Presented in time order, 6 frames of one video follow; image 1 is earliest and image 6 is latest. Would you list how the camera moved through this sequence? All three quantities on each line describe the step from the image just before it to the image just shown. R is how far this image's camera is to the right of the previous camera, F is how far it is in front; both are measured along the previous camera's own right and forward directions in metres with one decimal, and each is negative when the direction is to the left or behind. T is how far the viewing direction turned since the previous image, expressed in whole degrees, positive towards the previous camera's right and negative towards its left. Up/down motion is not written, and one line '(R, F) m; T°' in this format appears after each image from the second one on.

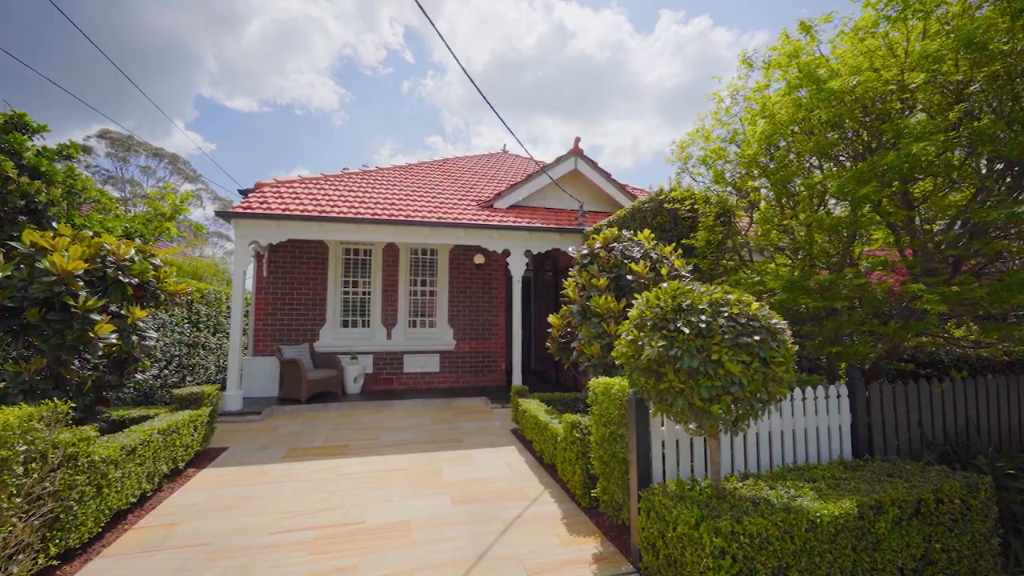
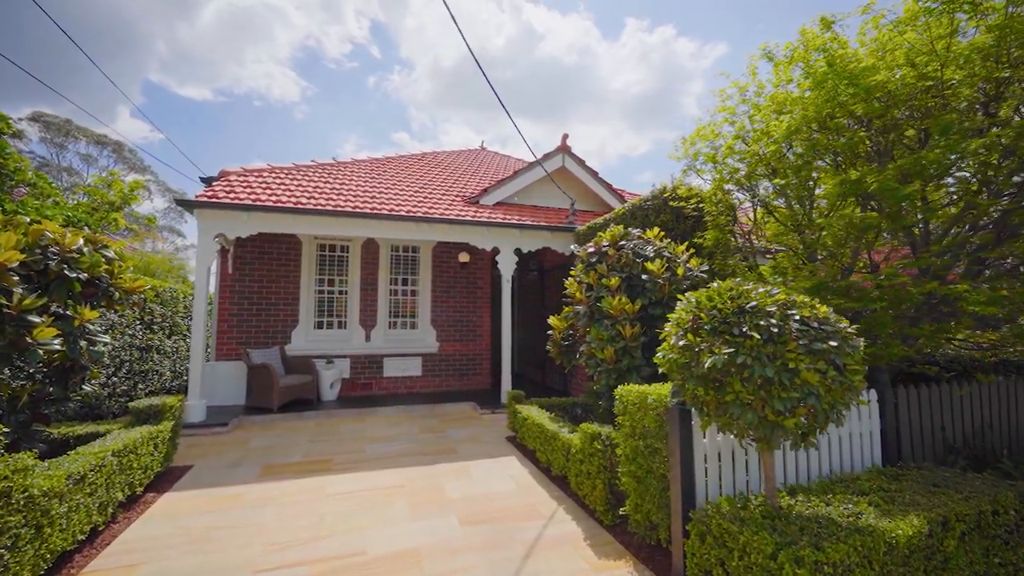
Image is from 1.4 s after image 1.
(-0.4, +0.4) m; +4°
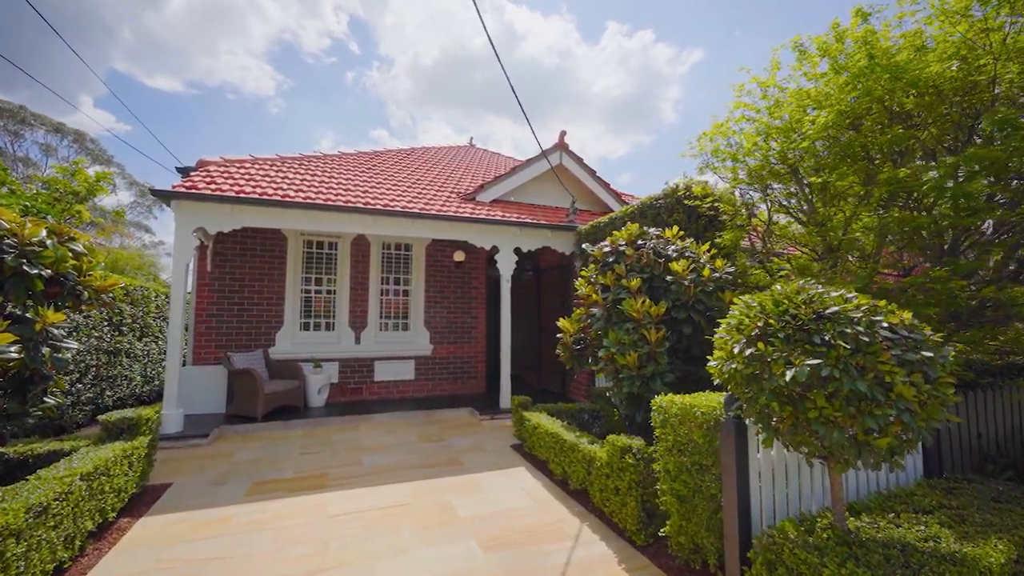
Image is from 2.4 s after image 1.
(-0.4, +0.3) m; +3°
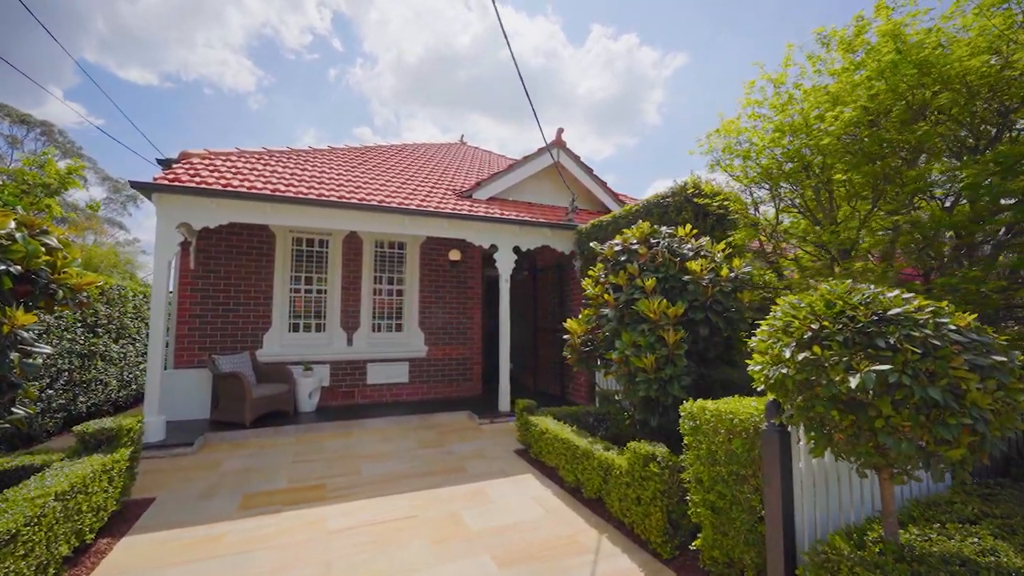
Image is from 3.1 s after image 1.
(-0.3, +0.2) m; +2°
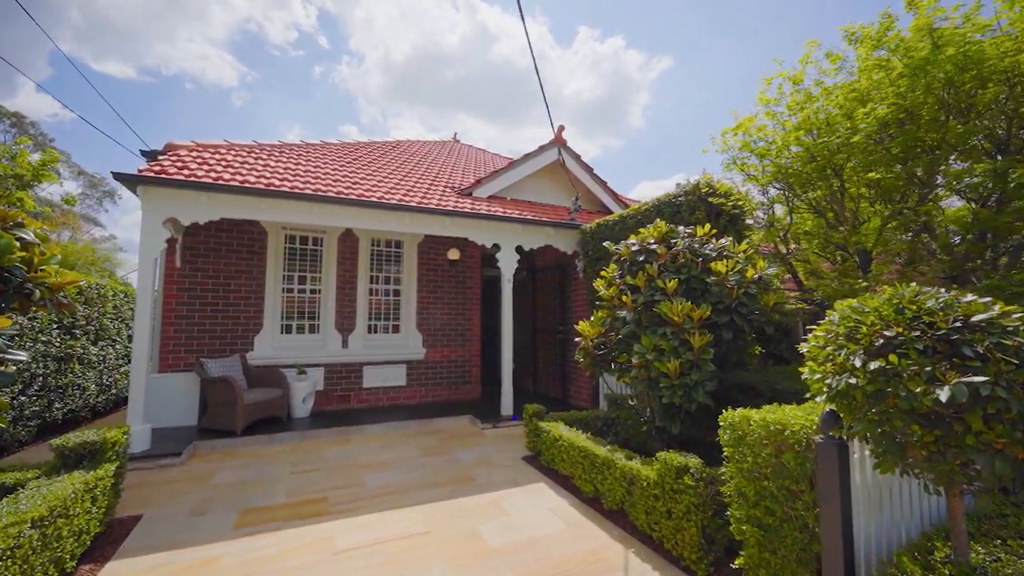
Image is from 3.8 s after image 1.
(-0.3, +0.2) m; +2°
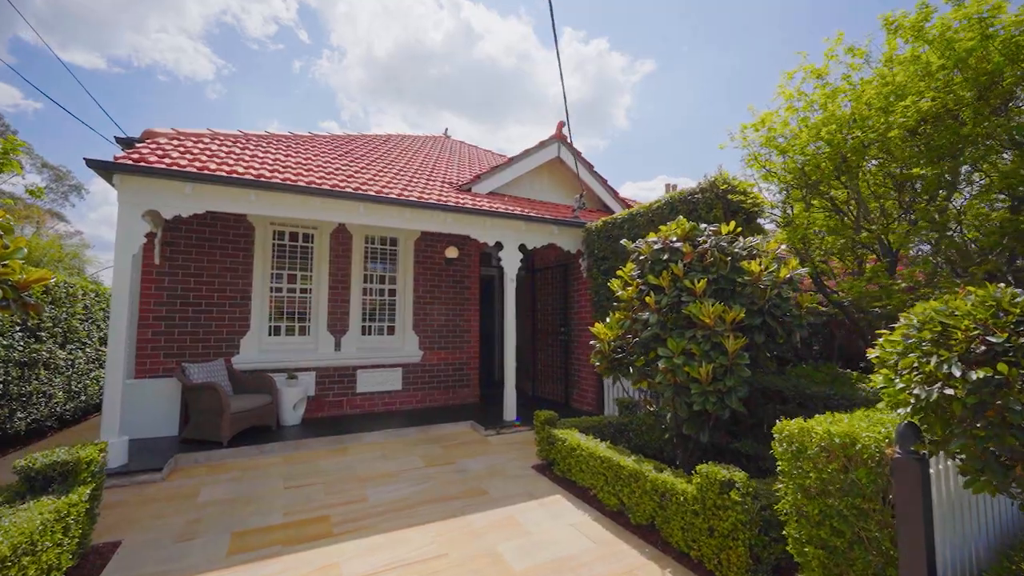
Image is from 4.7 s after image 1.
(-0.3, +0.3) m; +2°
